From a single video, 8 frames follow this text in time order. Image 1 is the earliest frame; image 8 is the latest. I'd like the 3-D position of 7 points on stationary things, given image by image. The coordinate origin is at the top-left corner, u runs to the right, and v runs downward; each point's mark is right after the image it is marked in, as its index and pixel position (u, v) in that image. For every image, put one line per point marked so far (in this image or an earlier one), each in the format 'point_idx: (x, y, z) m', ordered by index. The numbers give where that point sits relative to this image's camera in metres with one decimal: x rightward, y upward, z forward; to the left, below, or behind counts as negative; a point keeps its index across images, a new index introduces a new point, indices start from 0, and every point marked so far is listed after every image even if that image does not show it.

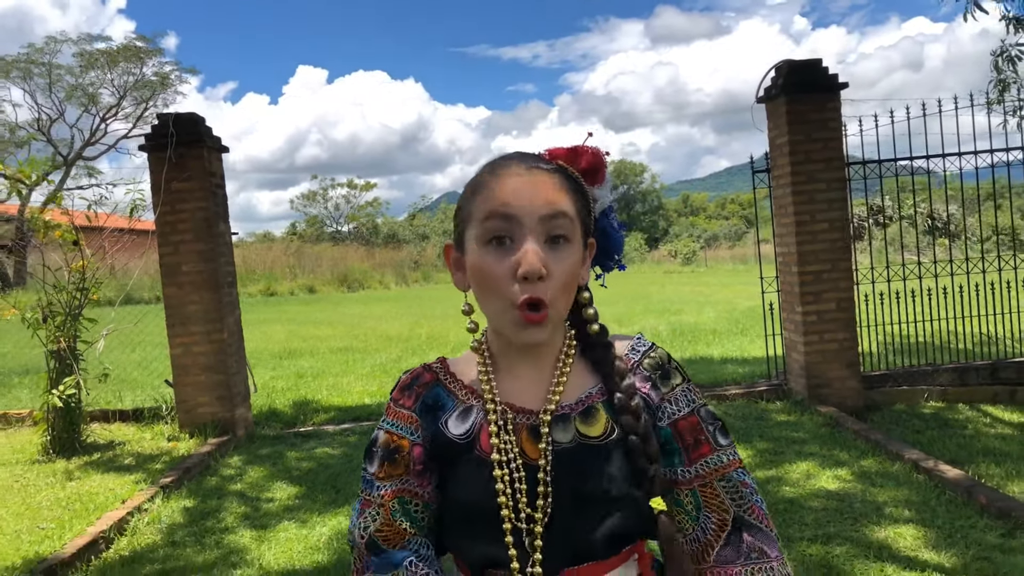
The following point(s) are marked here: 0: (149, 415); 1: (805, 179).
0: (-2.9, -1.0, +6.0) m
1: (+2.2, +0.8, +5.6) m
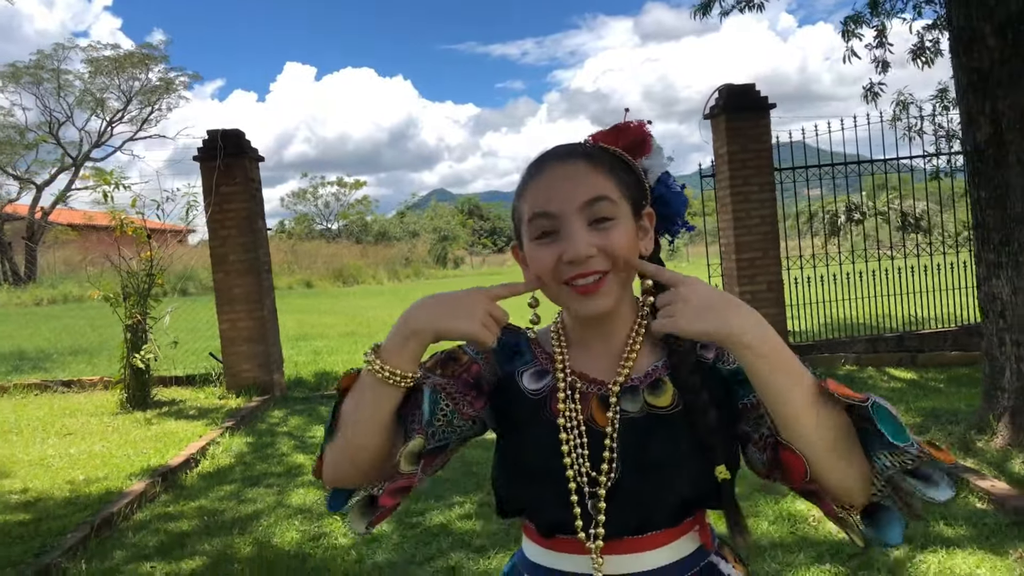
0: (-3.0, -0.9, +7.2) m
1: (+2.1, +1.0, +6.9) m
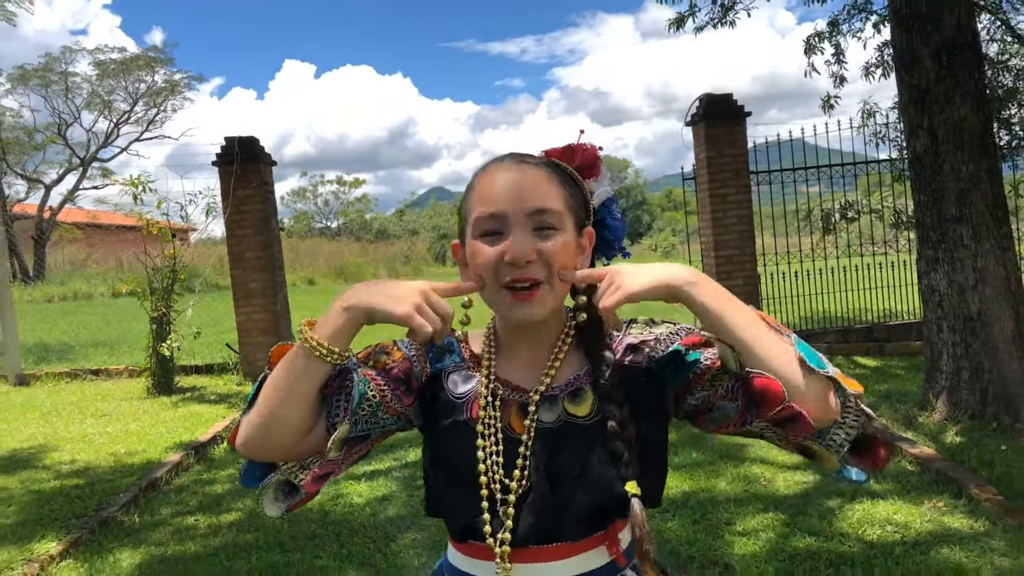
0: (-3.0, -0.8, +7.7) m
1: (+2.1, +1.0, +7.4) m
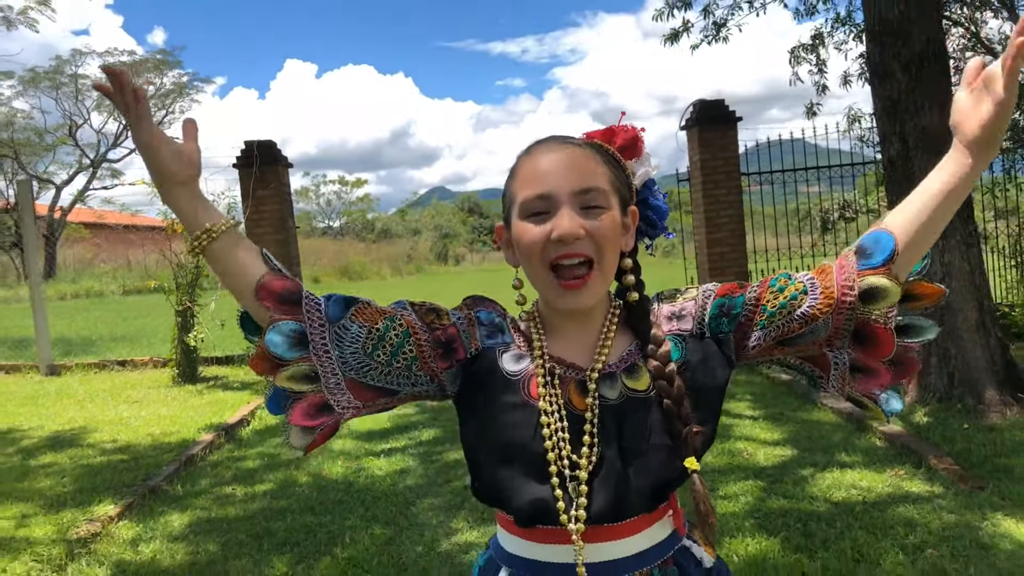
0: (-3.0, -0.8, +8.2) m
1: (+2.1, +1.1, +7.9) m
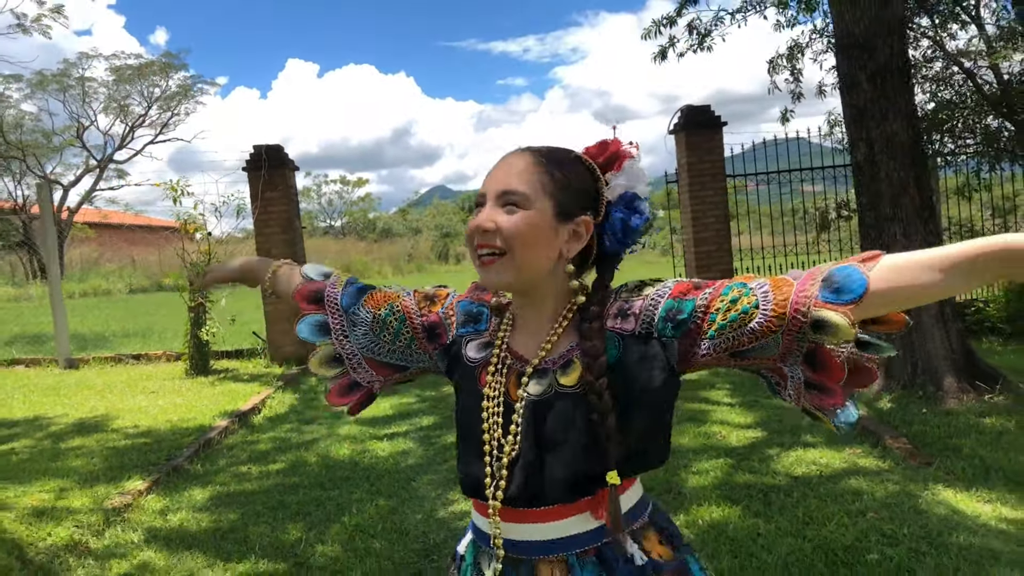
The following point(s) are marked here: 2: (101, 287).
0: (-3.0, -0.8, +8.6) m
1: (+2.1, +1.1, +8.2) m
2: (-10.0, 0.0, +18.2) m
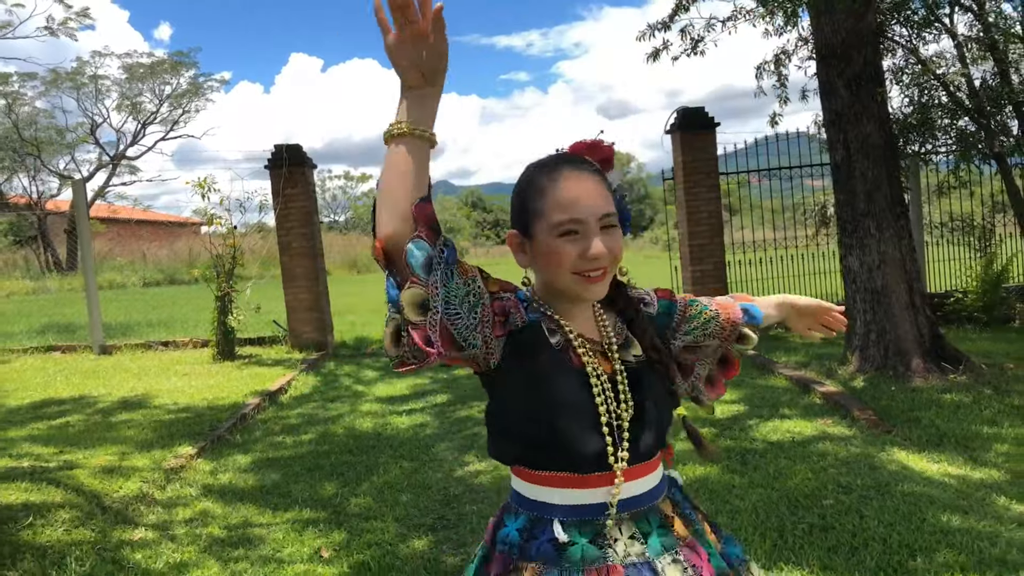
0: (-3.0, -0.6, +9.1) m
1: (+2.1, +1.2, +8.8) m
2: (-9.9, +0.2, +18.7) m
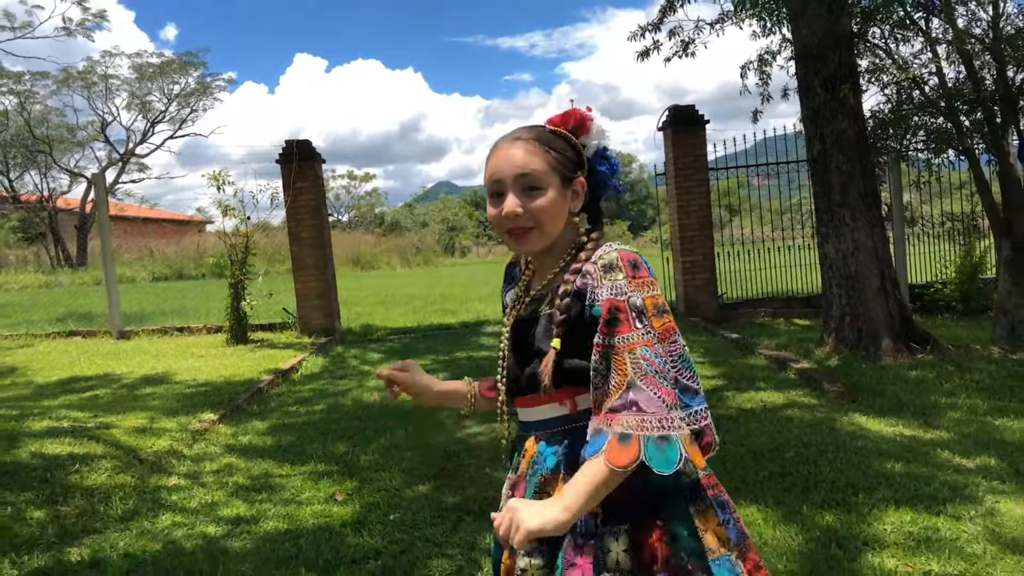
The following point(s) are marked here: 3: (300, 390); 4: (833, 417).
0: (-3.0, -0.5, +9.6) m
1: (+2.1, +1.3, +9.2) m
2: (-9.9, +0.4, +19.2) m
3: (-1.8, -0.9, +6.4) m
4: (+2.0, -0.8, +4.7) m
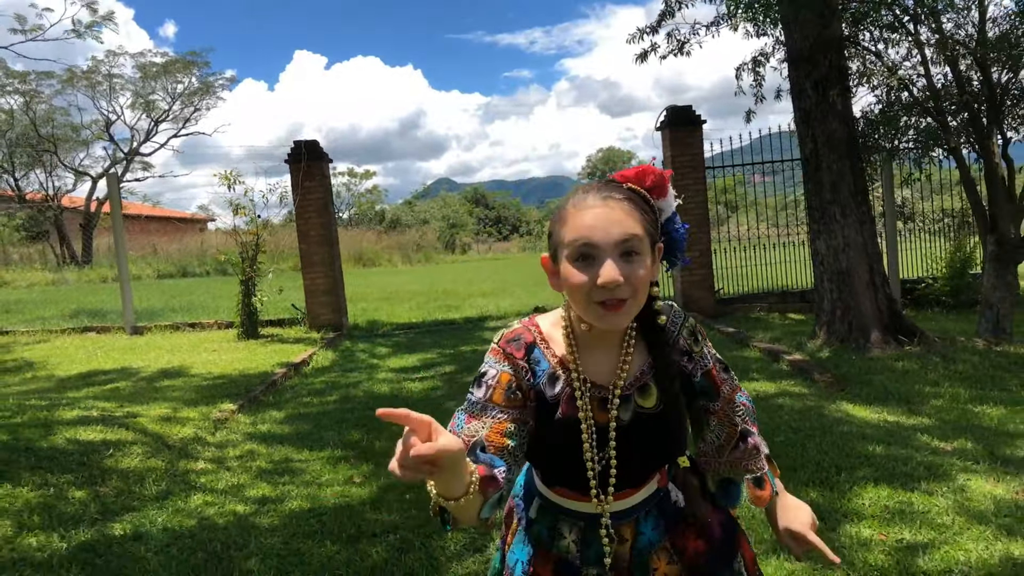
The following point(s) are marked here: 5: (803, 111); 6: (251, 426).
0: (-2.9, -0.5, +9.8) m
1: (+2.1, +1.4, +9.4) m
2: (-9.9, +0.4, +19.5) m
3: (-1.8, -0.9, +6.7) m
4: (+2.1, -0.8, +5.0) m
5: (+2.7, +1.6, +6.8) m
6: (-1.8, -1.0, +5.2) m
